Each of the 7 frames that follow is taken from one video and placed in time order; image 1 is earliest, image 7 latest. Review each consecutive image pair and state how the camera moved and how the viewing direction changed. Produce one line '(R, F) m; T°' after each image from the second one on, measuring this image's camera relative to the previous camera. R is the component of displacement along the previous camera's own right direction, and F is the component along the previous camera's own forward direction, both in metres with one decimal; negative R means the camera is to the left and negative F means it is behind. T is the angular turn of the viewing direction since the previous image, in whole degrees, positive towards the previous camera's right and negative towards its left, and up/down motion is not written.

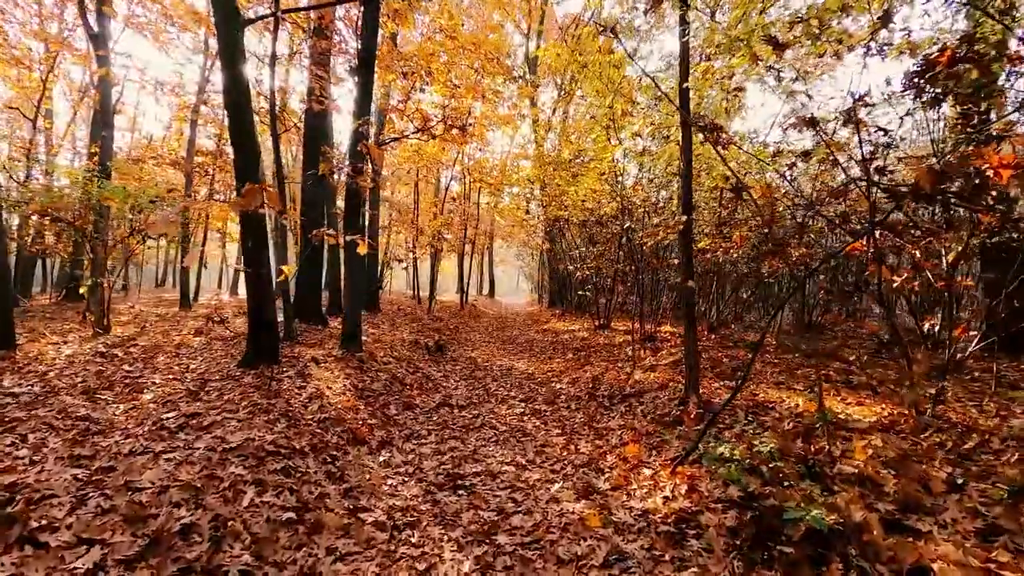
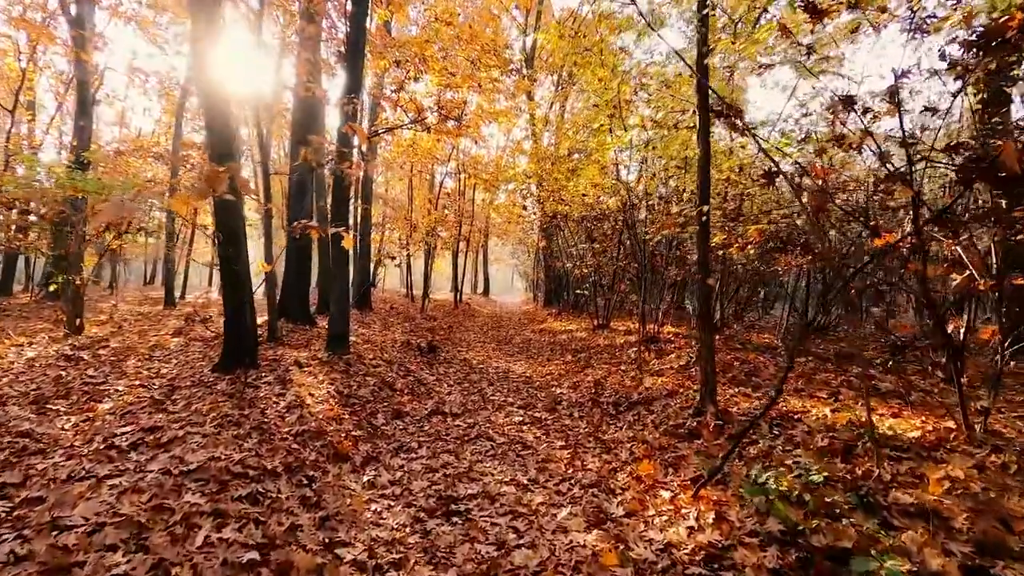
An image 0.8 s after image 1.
(-0.1, +0.6) m; +1°
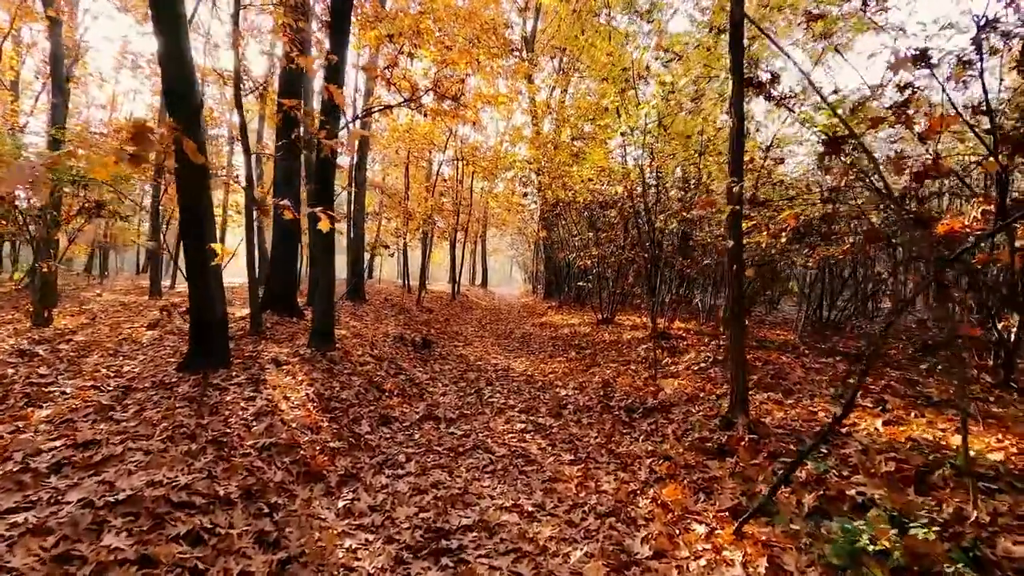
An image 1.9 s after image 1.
(-0.1, +0.8) m; 0°
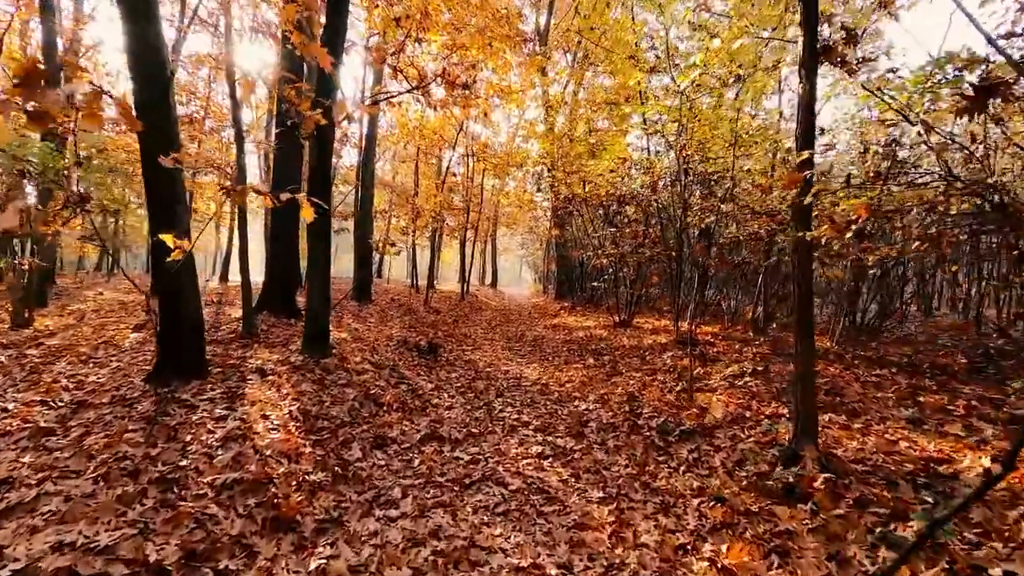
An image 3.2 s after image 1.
(-0.1, +0.9) m; -1°
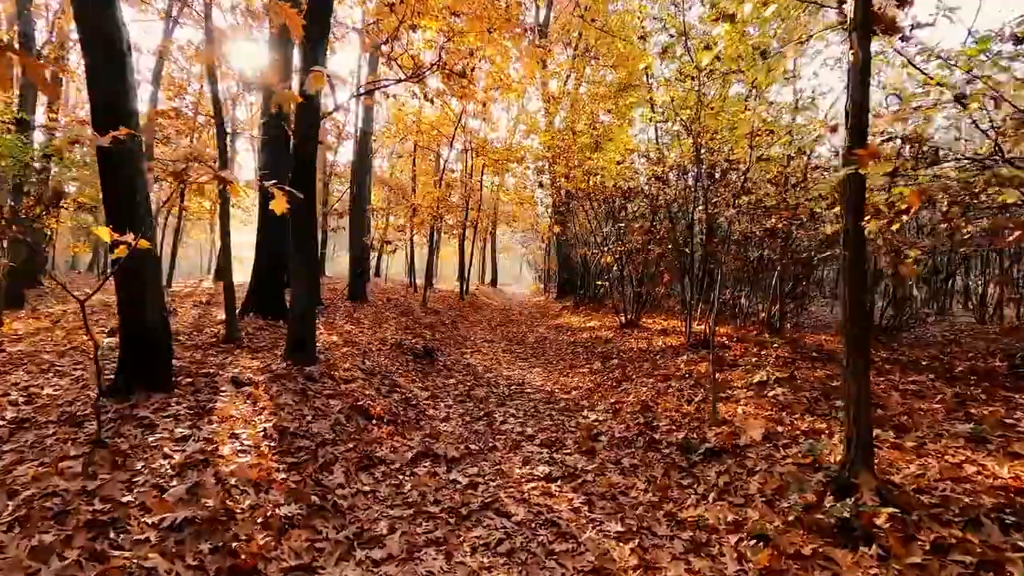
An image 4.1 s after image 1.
(0.0, +0.6) m; 0°
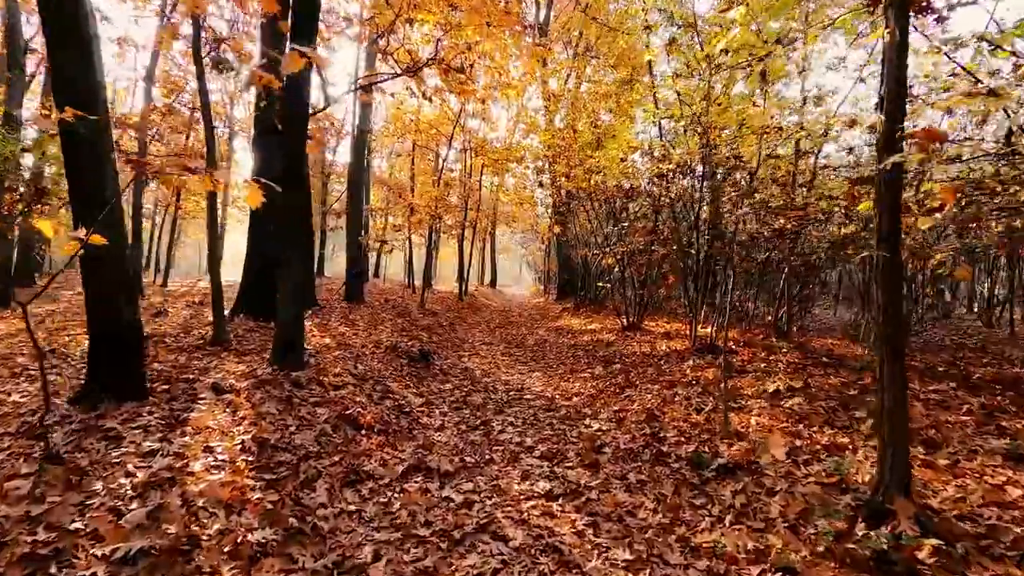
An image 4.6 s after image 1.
(0.0, +0.4) m; 0°
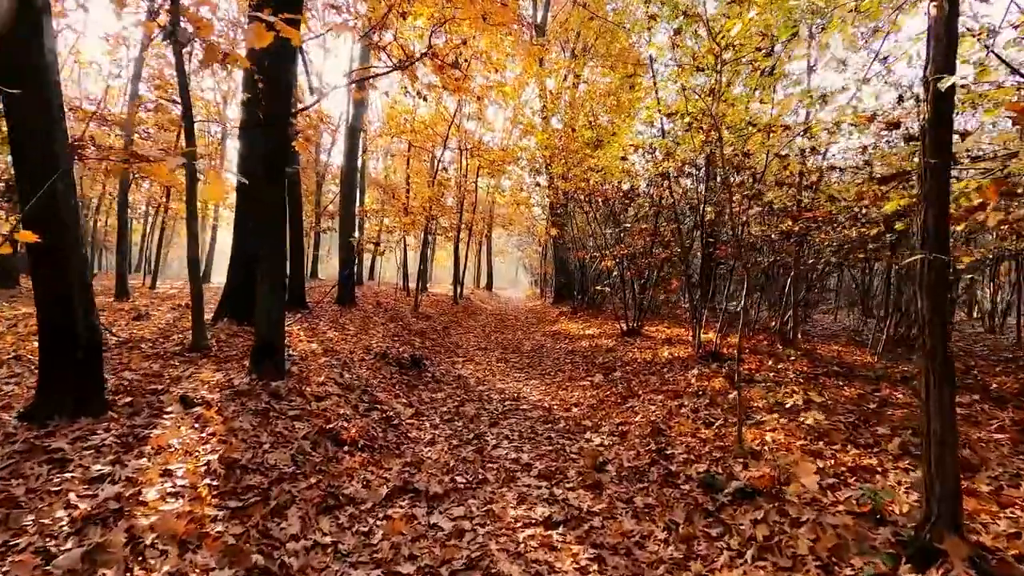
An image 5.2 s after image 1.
(0.0, +0.4) m; 0°
